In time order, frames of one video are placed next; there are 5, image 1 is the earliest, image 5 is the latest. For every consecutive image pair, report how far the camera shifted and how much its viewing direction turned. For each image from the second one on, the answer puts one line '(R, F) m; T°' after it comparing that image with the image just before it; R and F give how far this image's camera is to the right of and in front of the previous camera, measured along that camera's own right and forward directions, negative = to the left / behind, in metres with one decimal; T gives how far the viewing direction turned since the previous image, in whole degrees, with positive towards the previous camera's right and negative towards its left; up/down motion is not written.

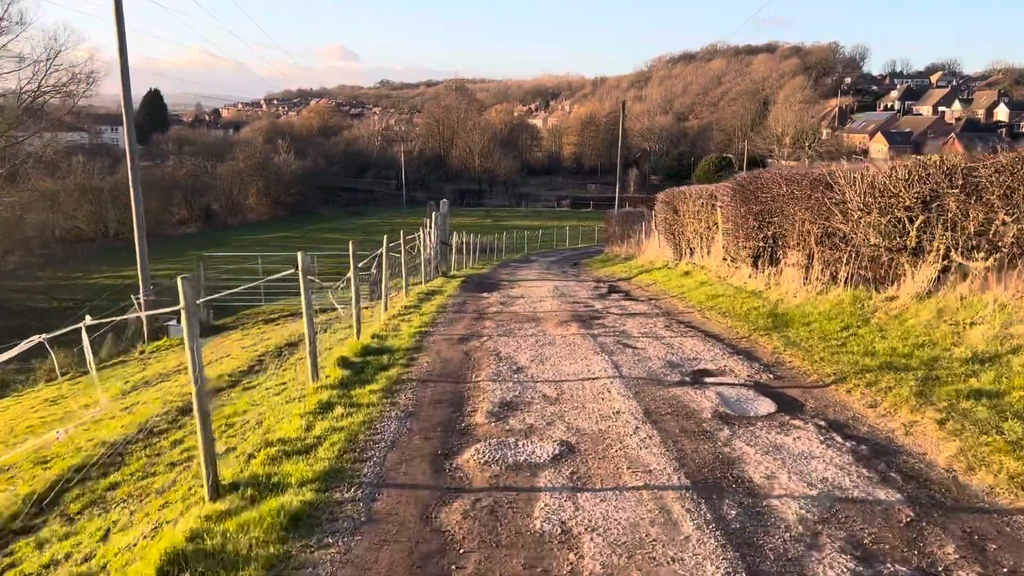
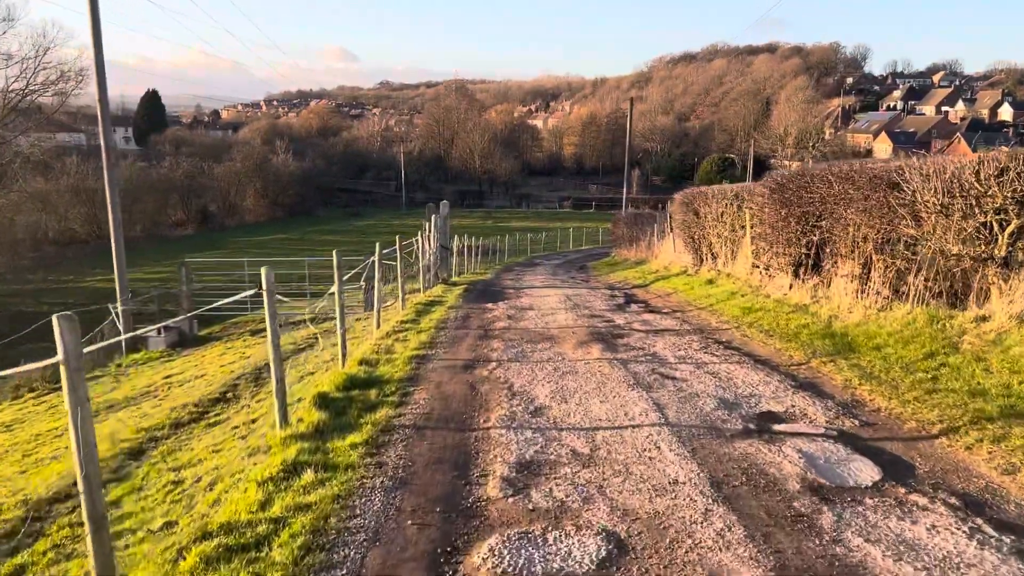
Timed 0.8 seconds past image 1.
(-0.1, +1.2) m; 0°
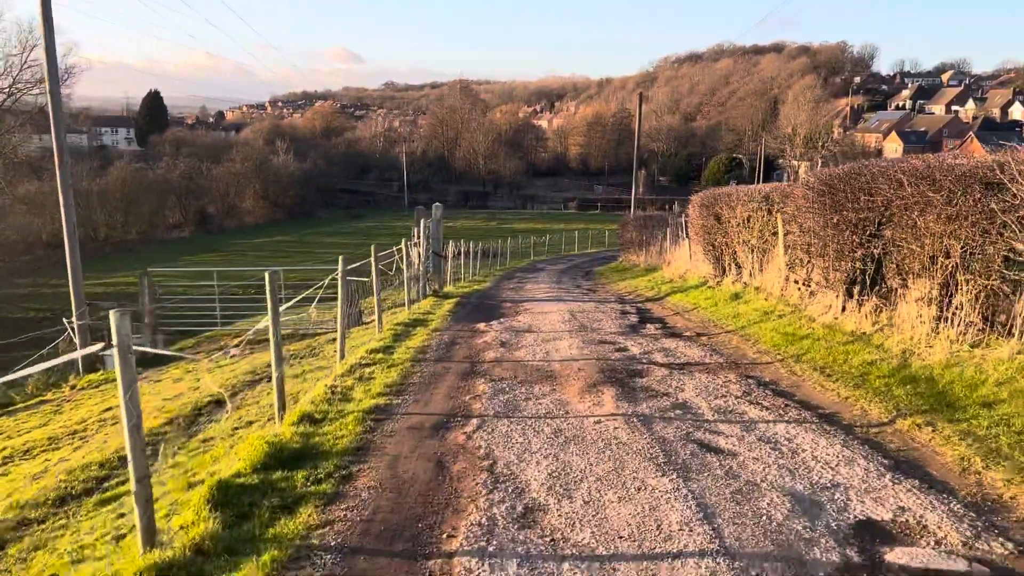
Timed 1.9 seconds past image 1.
(+0.1, +1.6) m; 0°
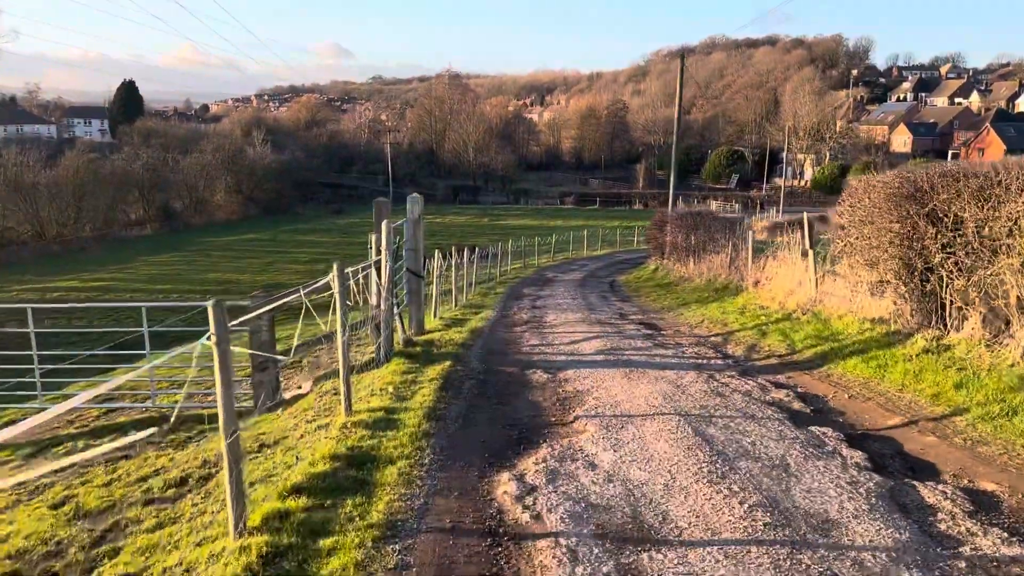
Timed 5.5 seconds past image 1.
(-0.4, +5.9) m; +1°
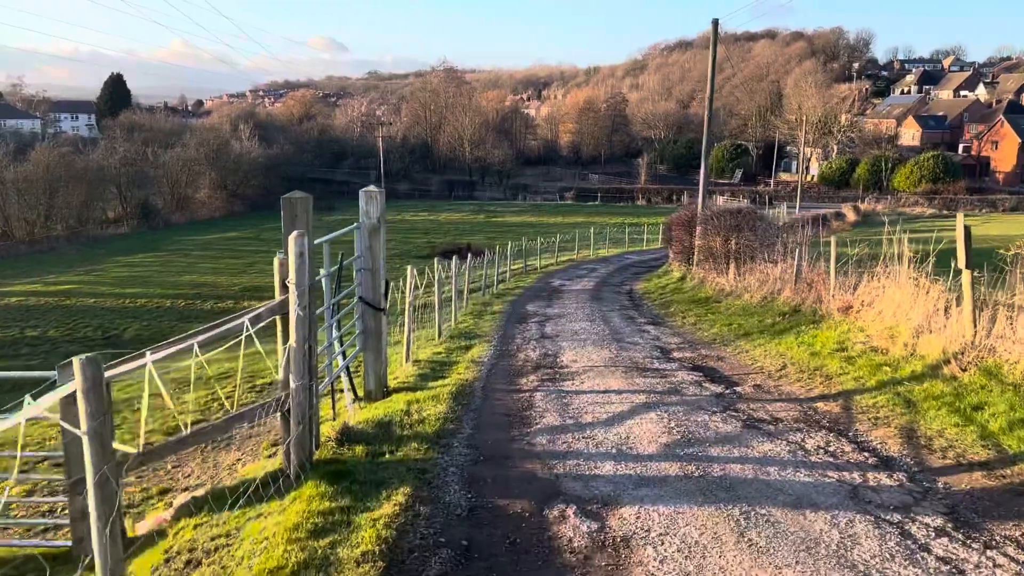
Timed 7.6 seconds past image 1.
(-0.1, +3.4) m; 0°
